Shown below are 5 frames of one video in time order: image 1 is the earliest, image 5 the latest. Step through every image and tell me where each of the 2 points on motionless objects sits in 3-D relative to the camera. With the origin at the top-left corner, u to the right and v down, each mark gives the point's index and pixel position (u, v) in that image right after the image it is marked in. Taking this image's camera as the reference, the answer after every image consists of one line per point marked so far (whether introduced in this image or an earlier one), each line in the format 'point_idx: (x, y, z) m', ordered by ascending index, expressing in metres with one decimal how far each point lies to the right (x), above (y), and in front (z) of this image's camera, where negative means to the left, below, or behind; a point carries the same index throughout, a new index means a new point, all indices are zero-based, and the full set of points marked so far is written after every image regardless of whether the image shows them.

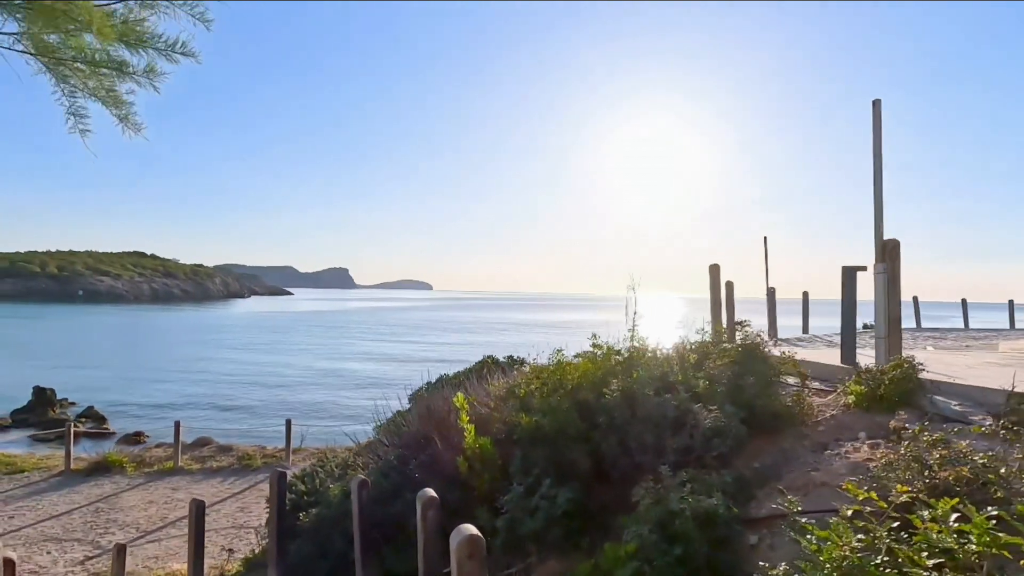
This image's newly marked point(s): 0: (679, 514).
0: (+0.6, -0.8, +2.5) m
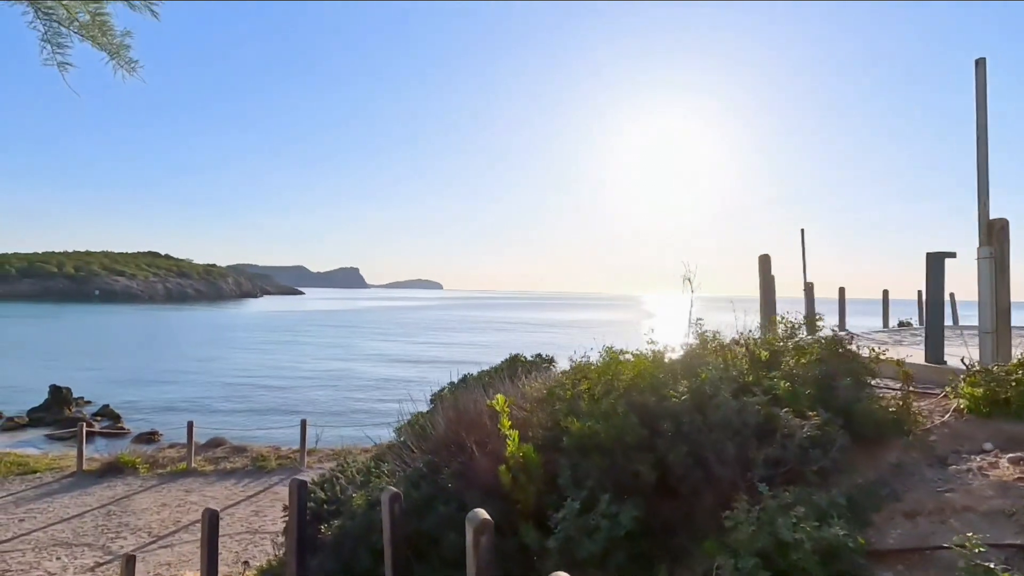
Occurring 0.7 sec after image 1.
0: (+0.8, -0.8, +2.0) m
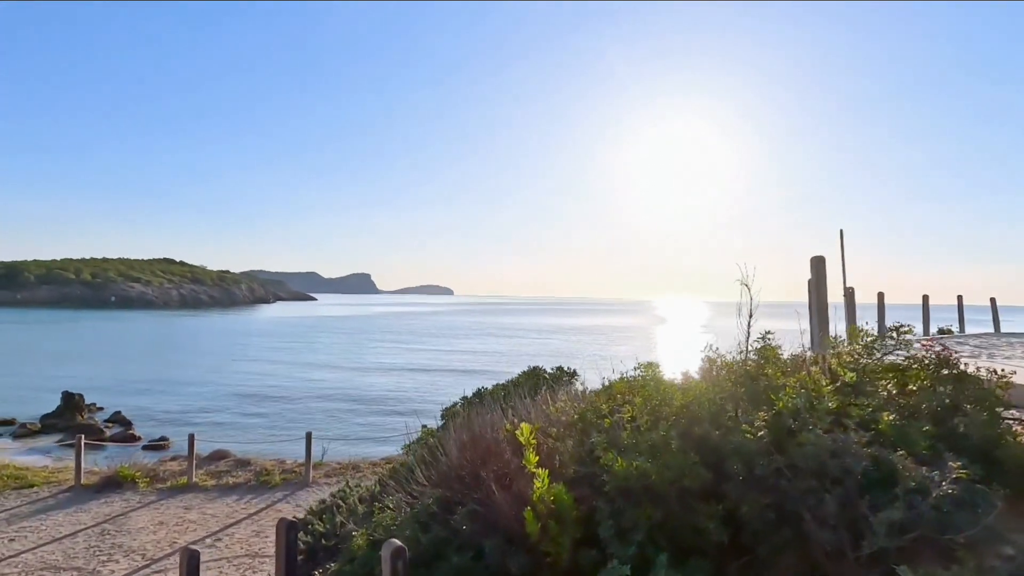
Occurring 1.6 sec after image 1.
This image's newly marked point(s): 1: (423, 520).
0: (+0.9, -0.8, +1.4) m
1: (-0.5, -1.3, +3.8) m
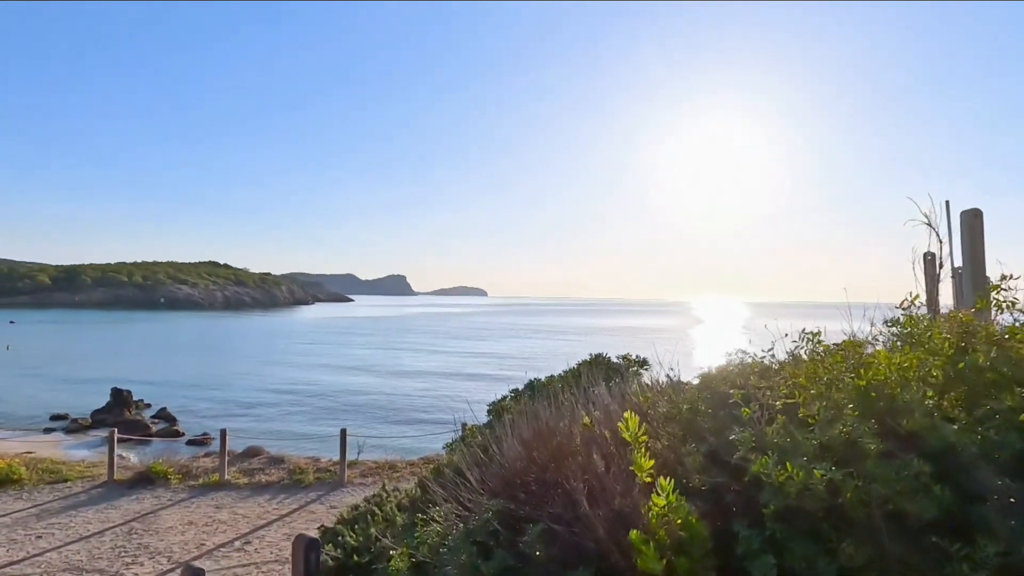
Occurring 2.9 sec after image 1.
0: (+1.2, -0.6, +0.4) m
1: (-0.1, -1.1, +2.9) m
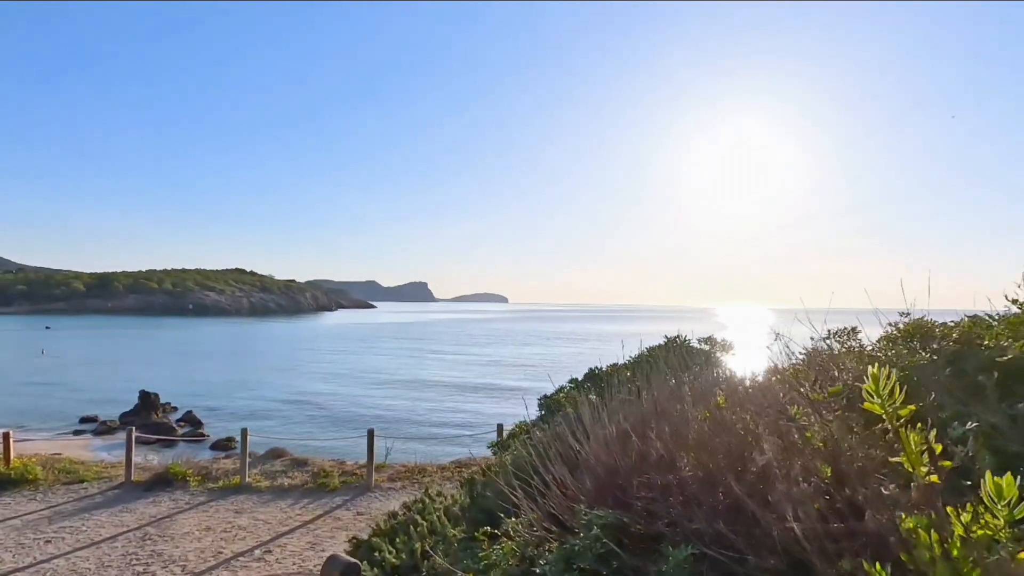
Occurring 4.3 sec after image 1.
0: (+1.5, -0.3, -0.5) m
1: (+0.2, -0.8, +2.0) m
